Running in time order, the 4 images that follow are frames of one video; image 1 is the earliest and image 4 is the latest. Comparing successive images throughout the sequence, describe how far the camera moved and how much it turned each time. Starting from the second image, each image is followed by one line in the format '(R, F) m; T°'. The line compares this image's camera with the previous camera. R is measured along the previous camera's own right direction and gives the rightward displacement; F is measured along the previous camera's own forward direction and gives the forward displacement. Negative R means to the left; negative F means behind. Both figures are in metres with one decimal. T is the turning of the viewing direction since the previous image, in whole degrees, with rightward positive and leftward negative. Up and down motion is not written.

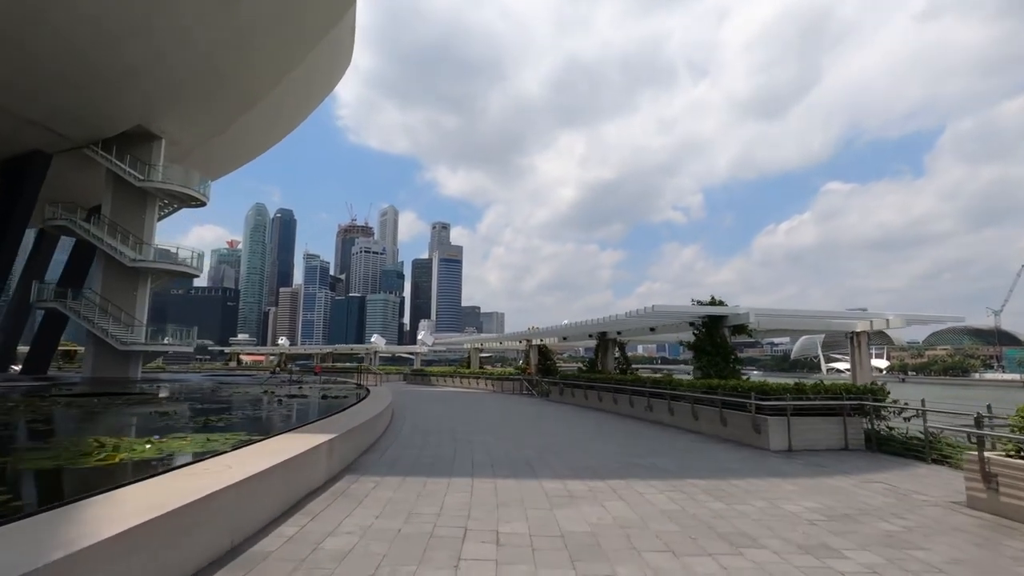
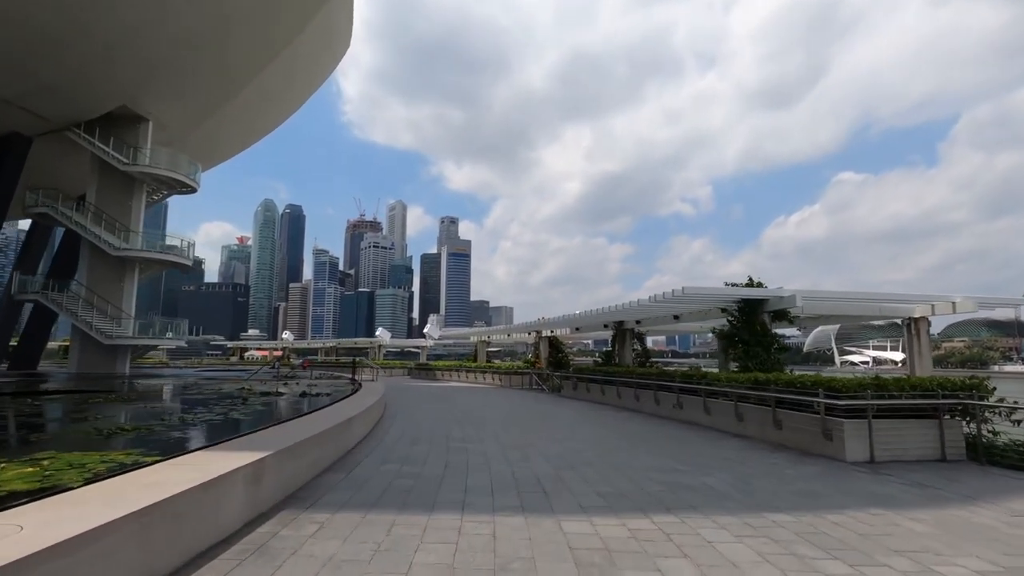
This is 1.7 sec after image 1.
(0.0, +1.6) m; -1°
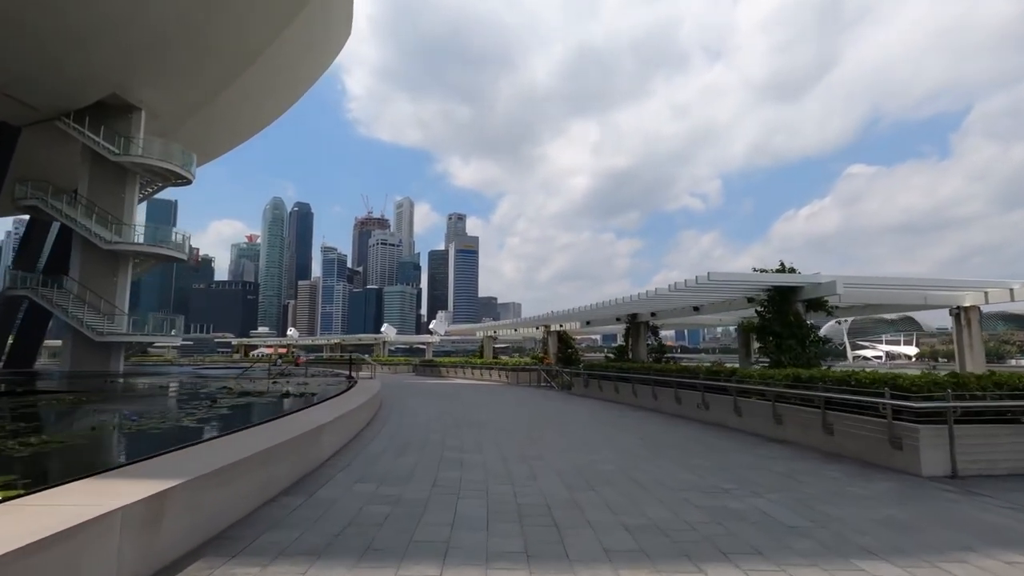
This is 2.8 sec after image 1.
(+0.1, +1.1) m; -1°
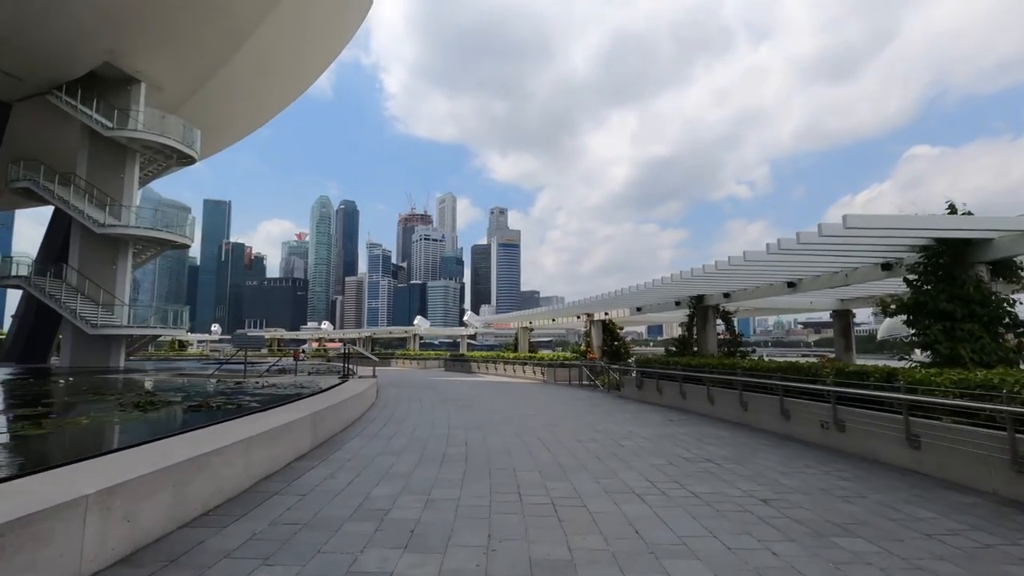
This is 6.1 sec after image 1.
(+0.3, +3.2) m; -5°
